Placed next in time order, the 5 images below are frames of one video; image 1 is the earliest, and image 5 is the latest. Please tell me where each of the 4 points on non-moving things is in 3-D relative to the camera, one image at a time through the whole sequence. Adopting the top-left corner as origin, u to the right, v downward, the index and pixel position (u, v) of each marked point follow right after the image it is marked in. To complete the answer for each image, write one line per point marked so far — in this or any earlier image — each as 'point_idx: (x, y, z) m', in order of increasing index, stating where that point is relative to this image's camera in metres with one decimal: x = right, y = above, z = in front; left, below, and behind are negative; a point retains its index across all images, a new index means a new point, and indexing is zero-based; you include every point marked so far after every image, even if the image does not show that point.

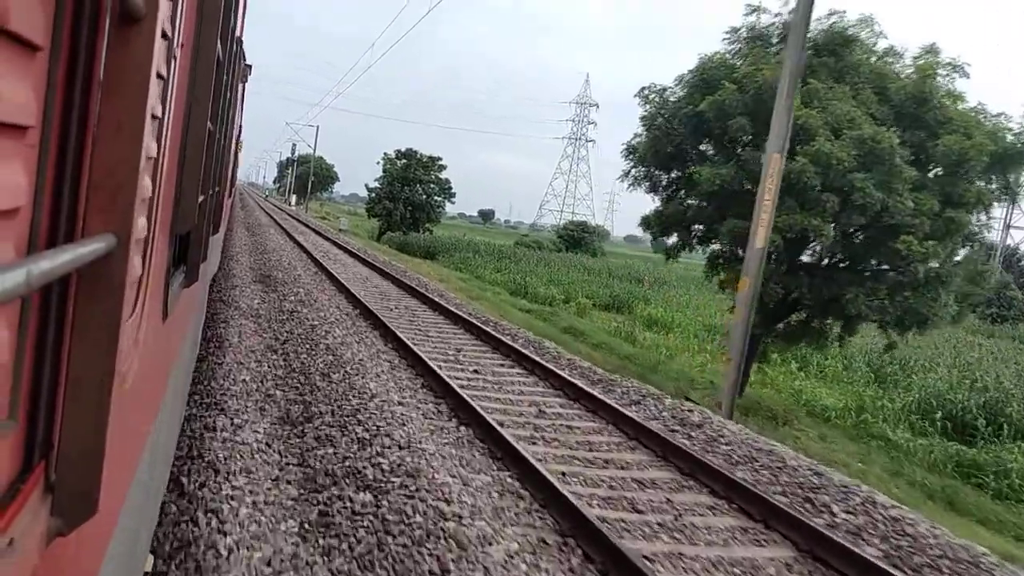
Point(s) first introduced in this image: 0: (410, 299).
0: (-1.7, -0.3, +14.2) m
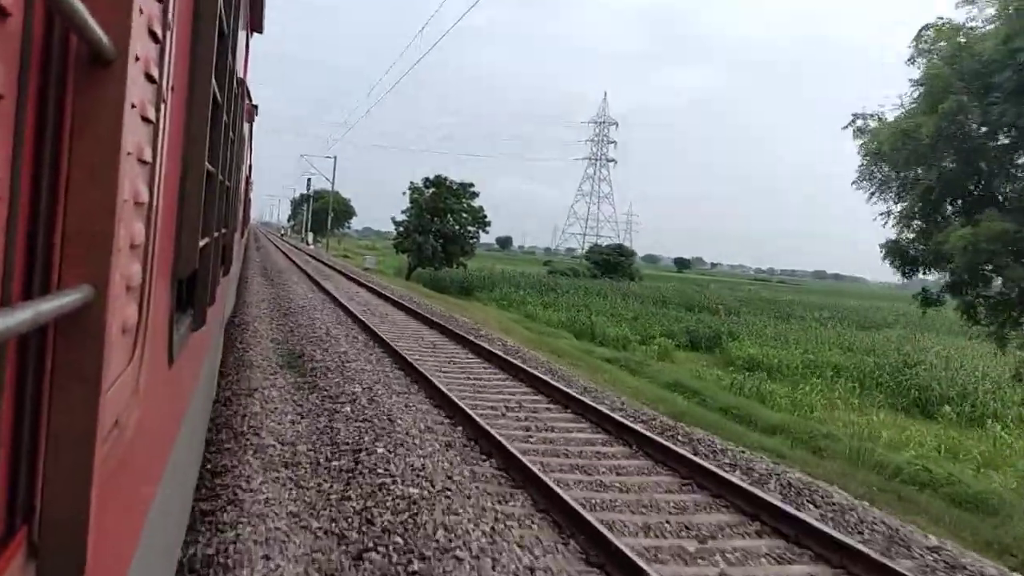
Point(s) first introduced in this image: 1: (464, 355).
0: (-1.2, -0.9, +13.6) m
1: (-0.8, -1.0, +12.4) m
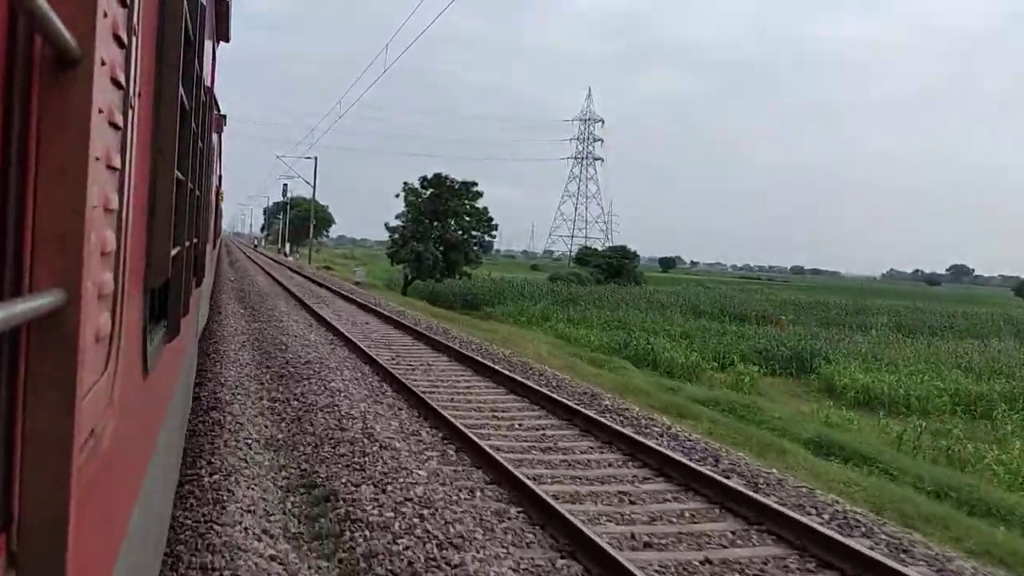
0: (-1.4, -1.0, +13.2) m
1: (-0.9, -1.1, +12.0) m
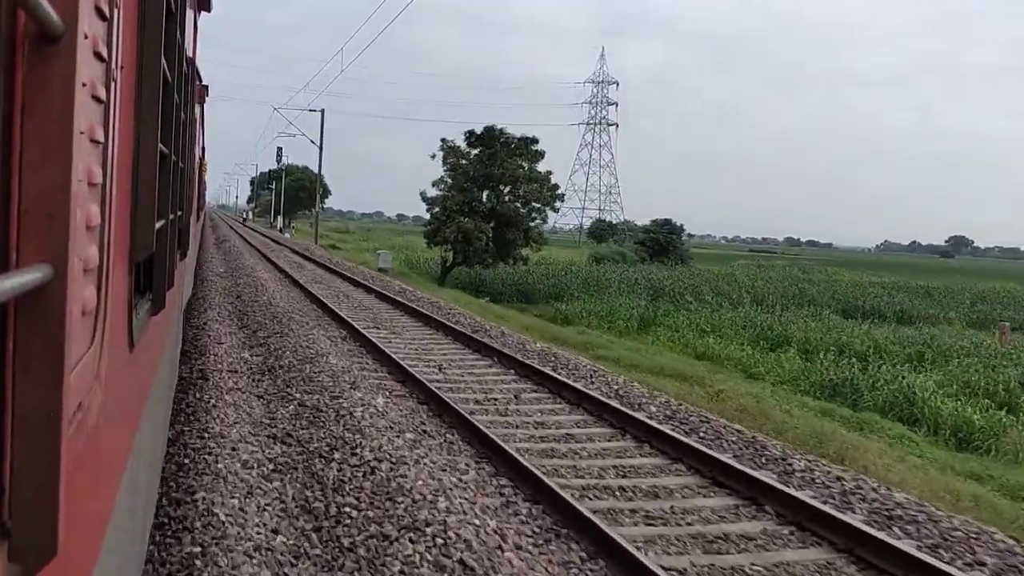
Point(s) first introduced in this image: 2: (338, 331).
0: (-1.8, -0.6, +13.9) m
1: (-1.3, -0.7, +12.7) m
2: (-2.8, -0.6, +12.8) m
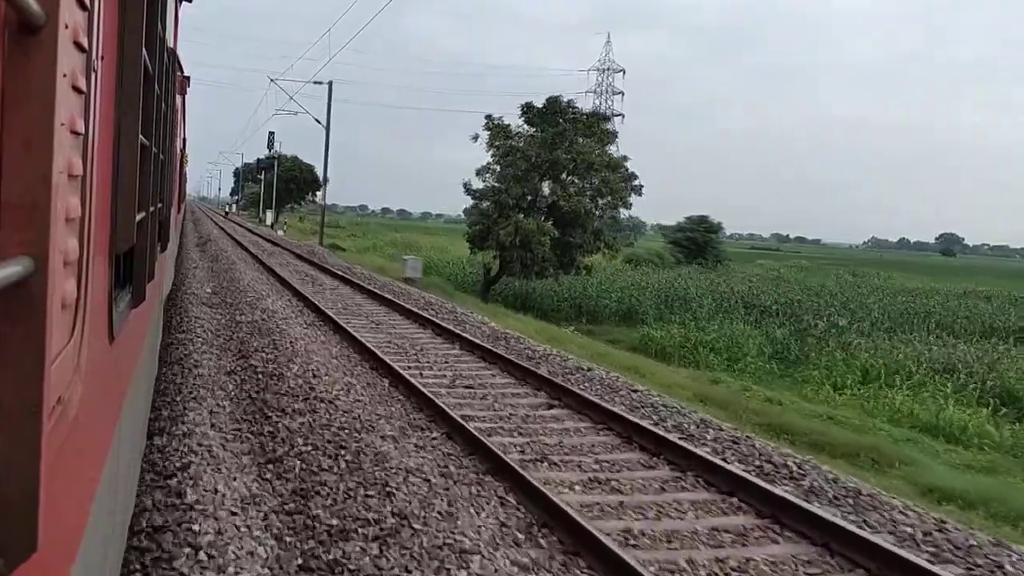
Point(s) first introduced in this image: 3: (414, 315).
0: (-1.8, -0.6, +13.6) m
1: (-1.3, -0.7, +12.4) m
2: (-2.8, -0.5, +12.5) m
3: (-1.5, -0.5, +13.4) m
